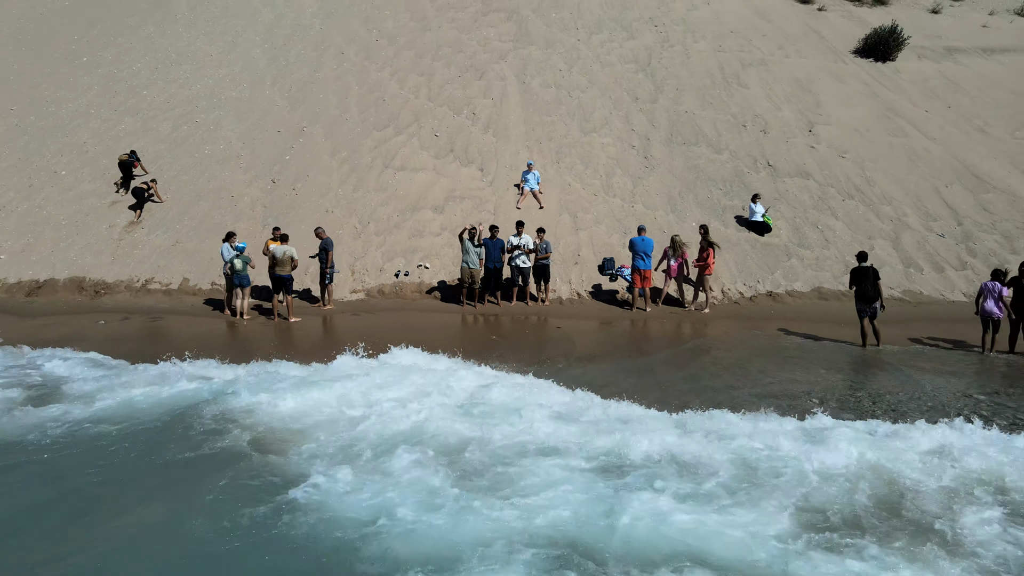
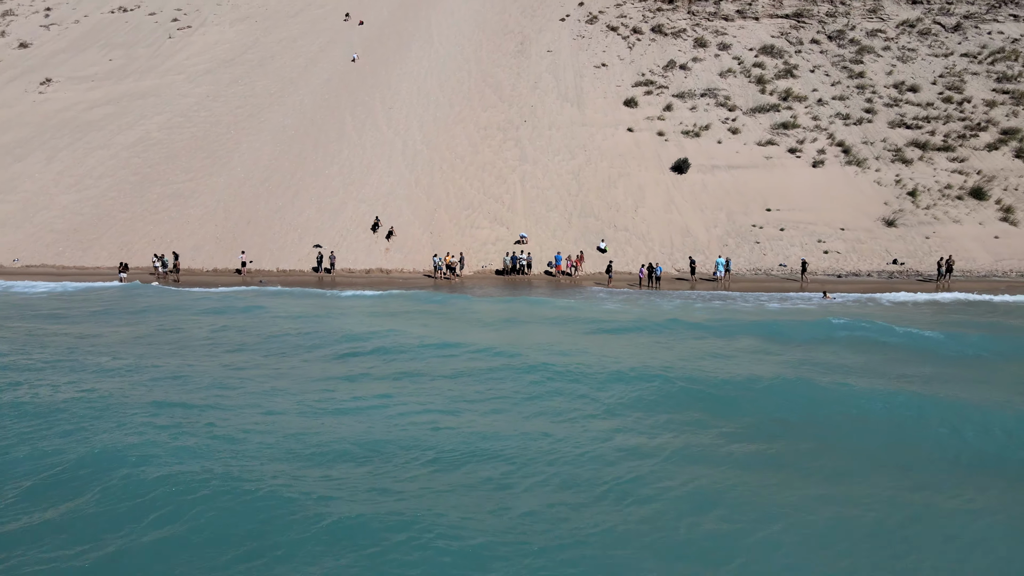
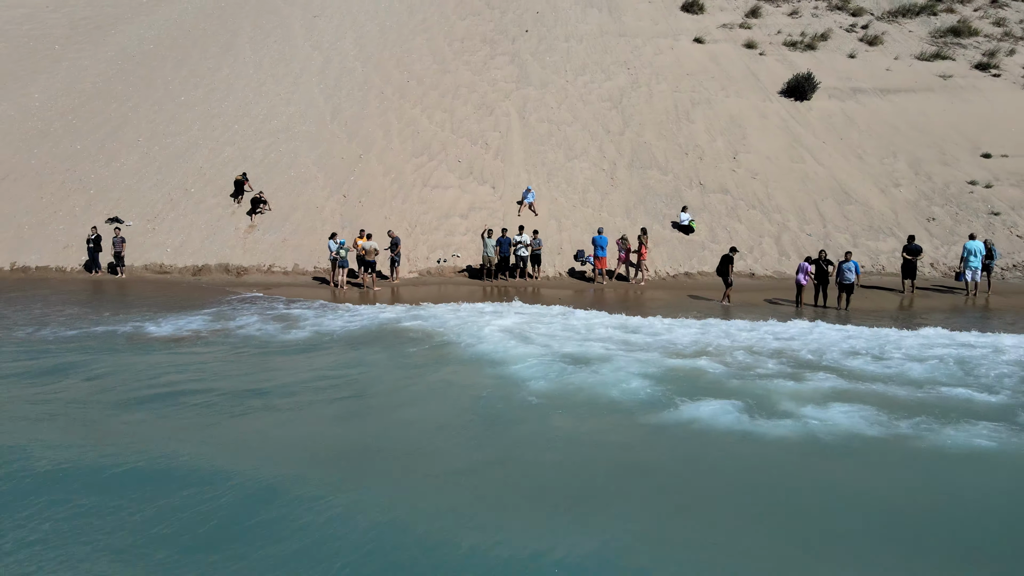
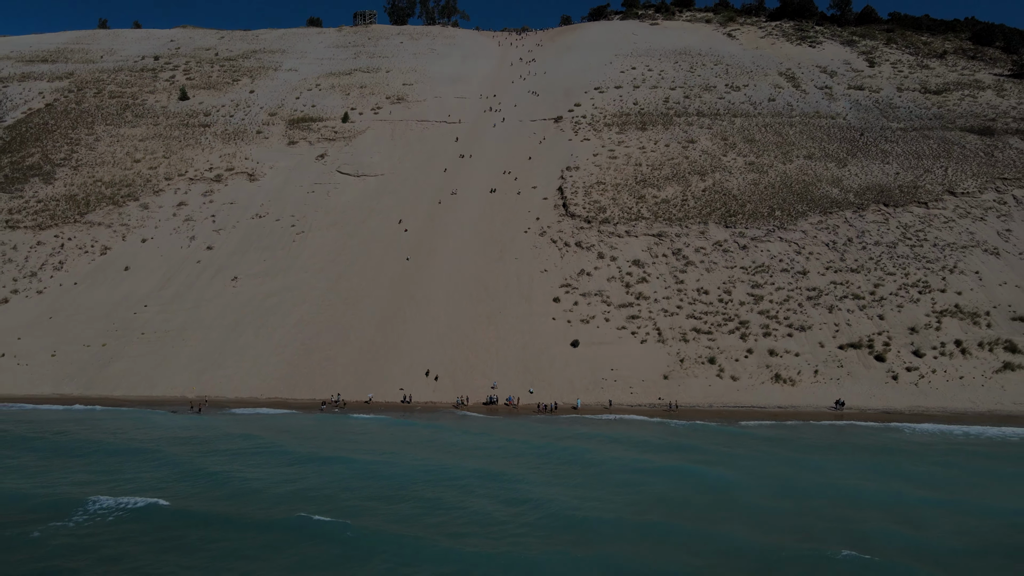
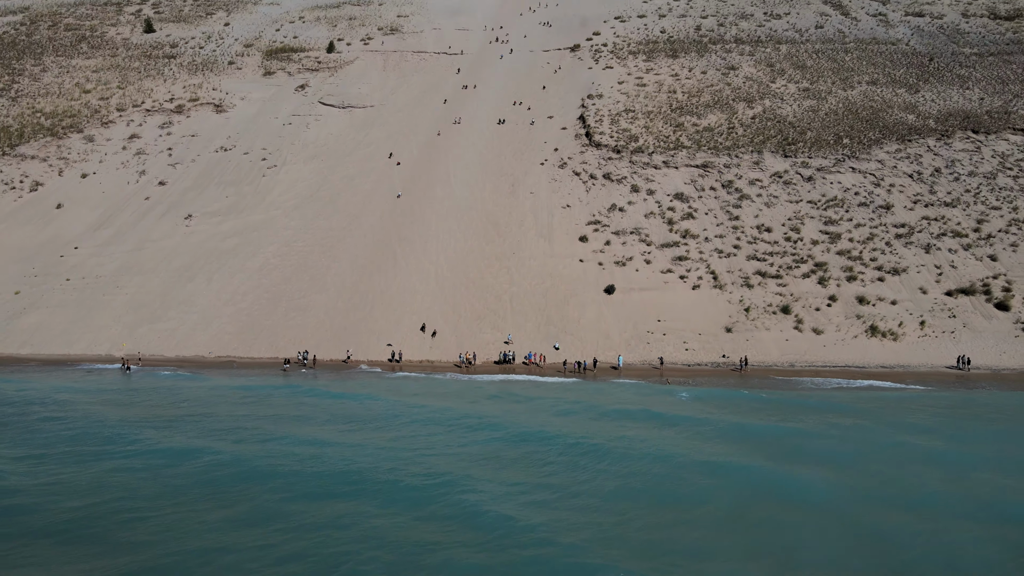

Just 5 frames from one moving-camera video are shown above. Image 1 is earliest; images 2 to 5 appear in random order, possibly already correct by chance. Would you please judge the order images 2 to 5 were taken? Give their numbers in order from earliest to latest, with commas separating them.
3, 2, 5, 4
